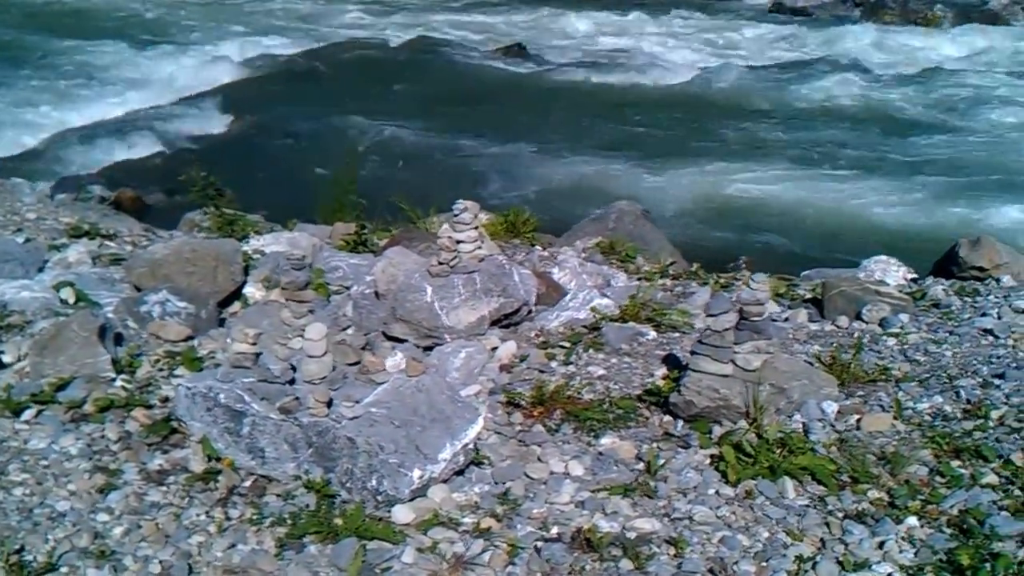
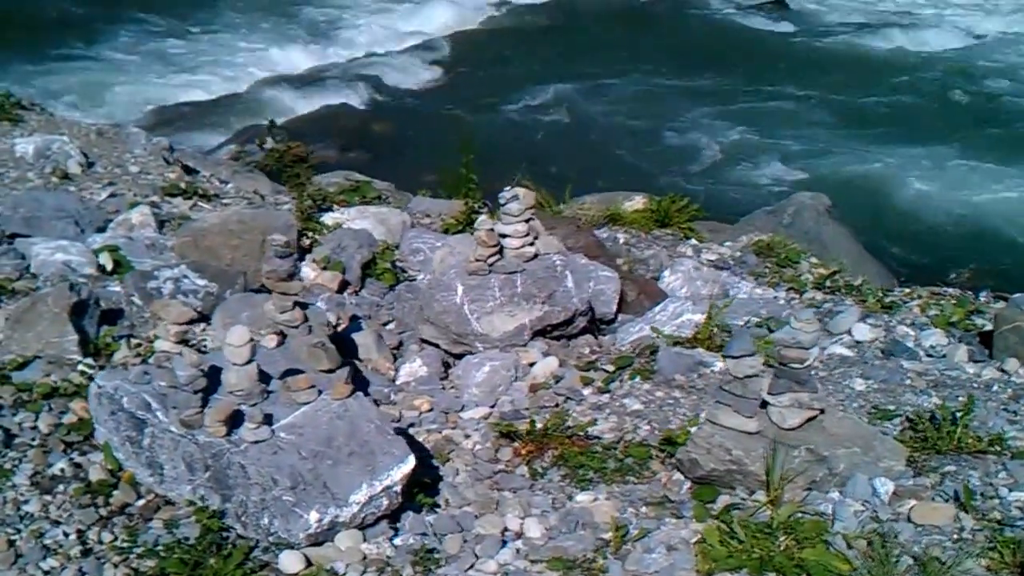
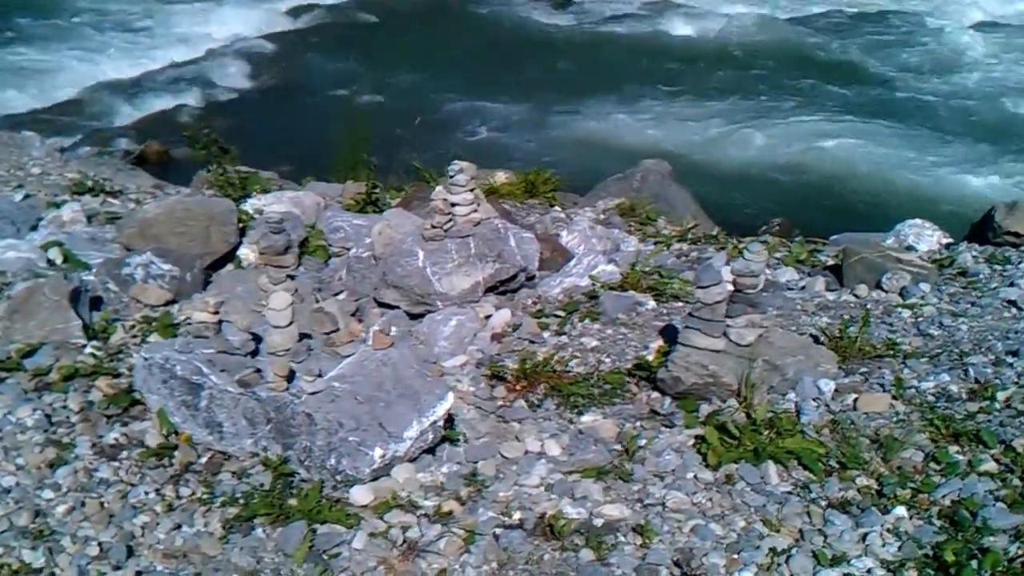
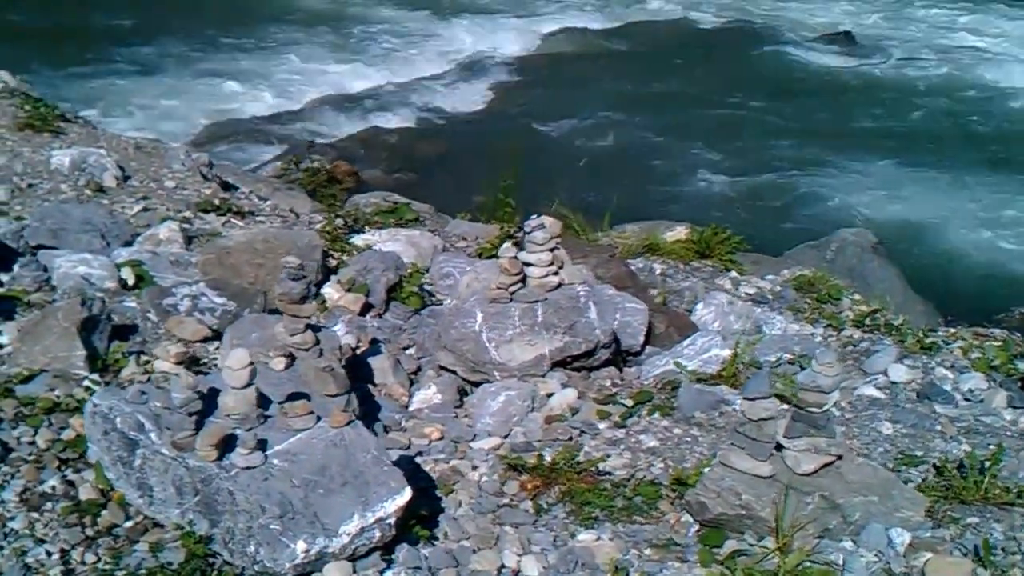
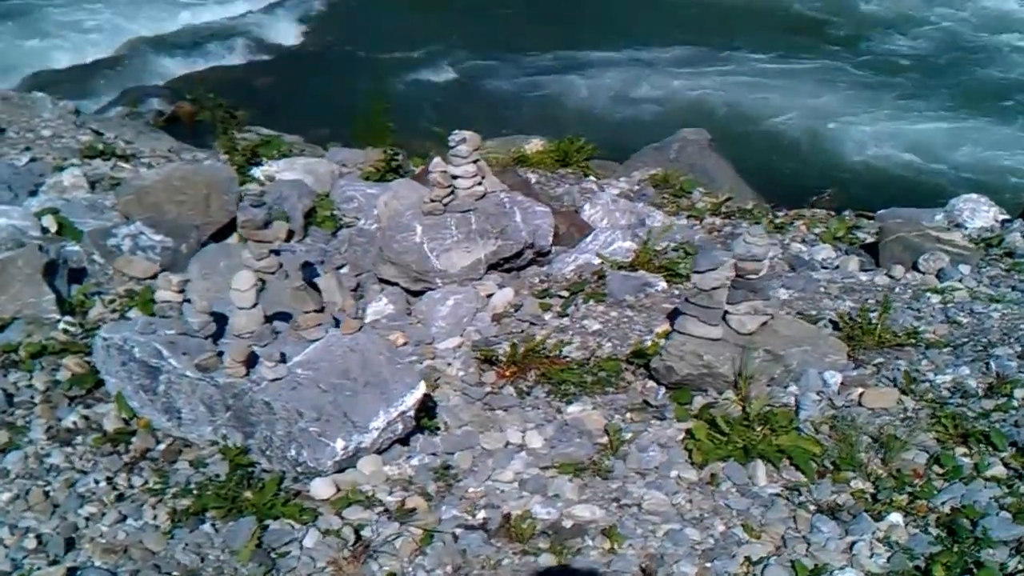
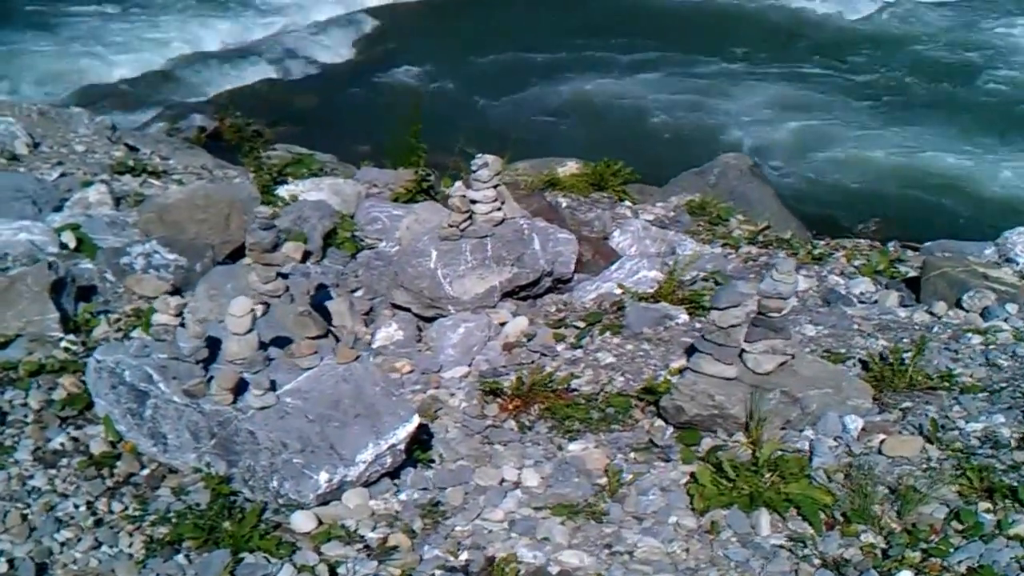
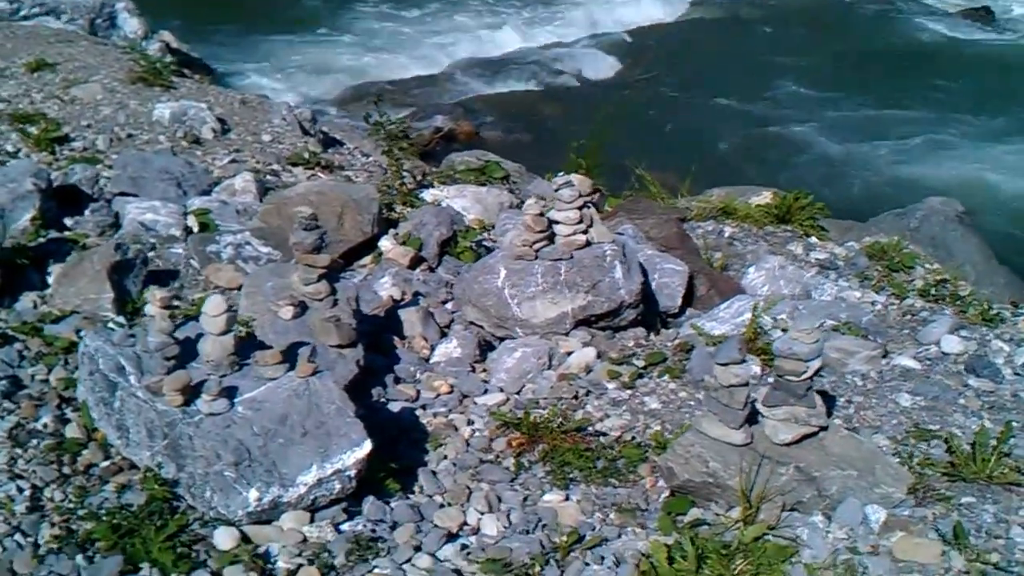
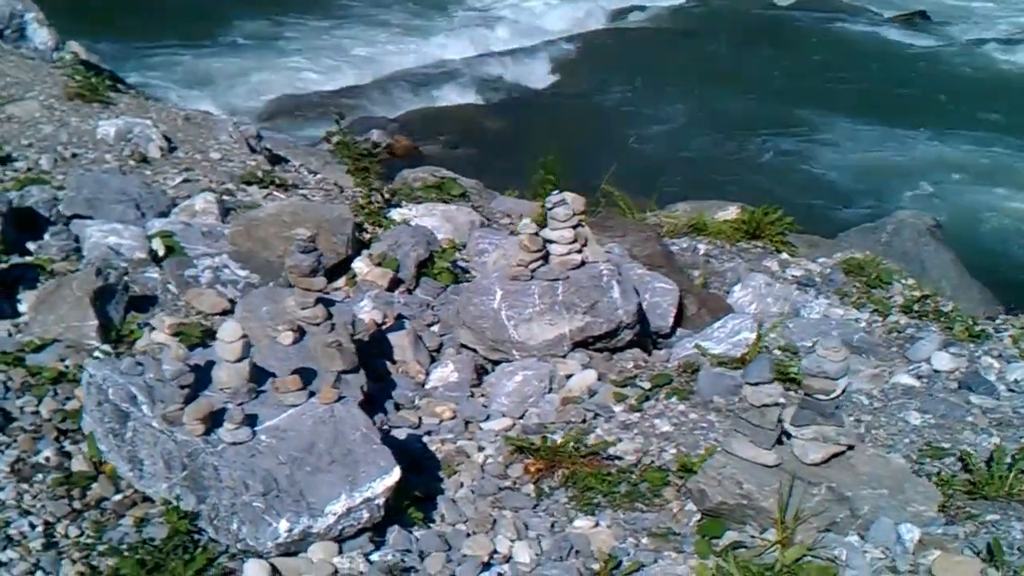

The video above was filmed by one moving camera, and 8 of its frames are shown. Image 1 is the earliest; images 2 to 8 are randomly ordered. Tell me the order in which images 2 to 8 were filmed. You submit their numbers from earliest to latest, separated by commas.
3, 5, 6, 2, 4, 8, 7
